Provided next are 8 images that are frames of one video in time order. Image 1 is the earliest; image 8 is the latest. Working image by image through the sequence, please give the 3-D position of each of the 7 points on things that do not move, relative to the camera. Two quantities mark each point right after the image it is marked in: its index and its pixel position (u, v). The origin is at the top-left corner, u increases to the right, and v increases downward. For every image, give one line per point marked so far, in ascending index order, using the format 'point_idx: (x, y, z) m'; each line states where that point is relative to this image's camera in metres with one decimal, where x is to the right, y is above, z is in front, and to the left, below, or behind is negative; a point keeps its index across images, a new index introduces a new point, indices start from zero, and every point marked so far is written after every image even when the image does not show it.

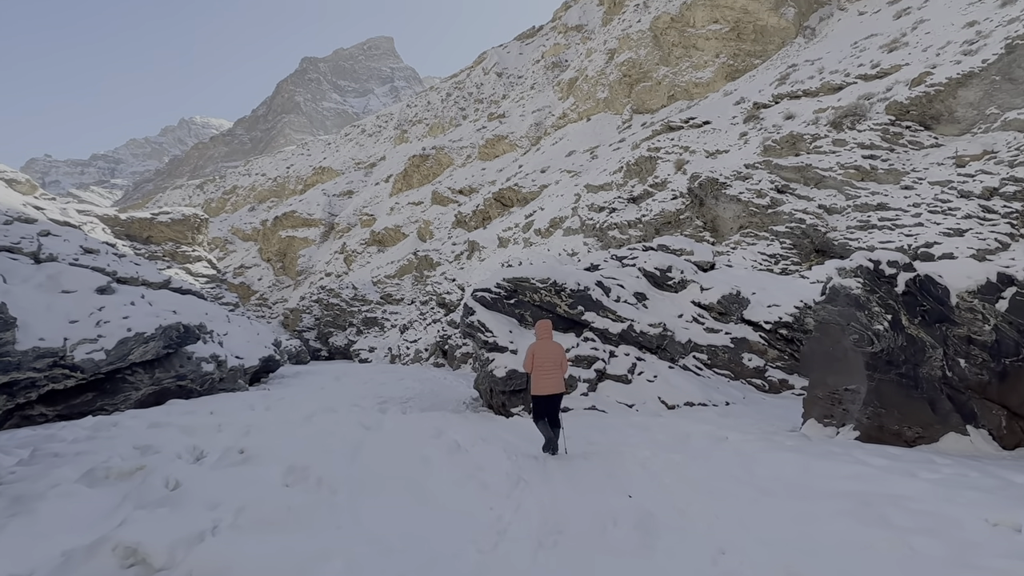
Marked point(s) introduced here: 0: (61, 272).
0: (-6.3, +0.2, +9.3) m
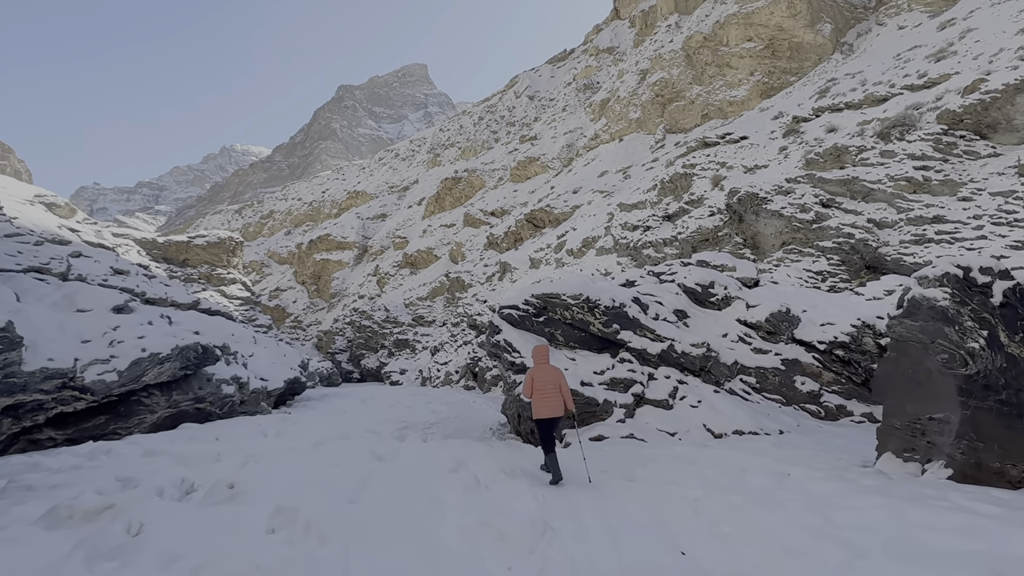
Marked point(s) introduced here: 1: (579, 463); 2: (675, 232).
0: (-5.9, -0.1, +9.1) m
1: (+0.5, -1.3, +4.8) m
2: (+4.7, +1.6, +19.6) m
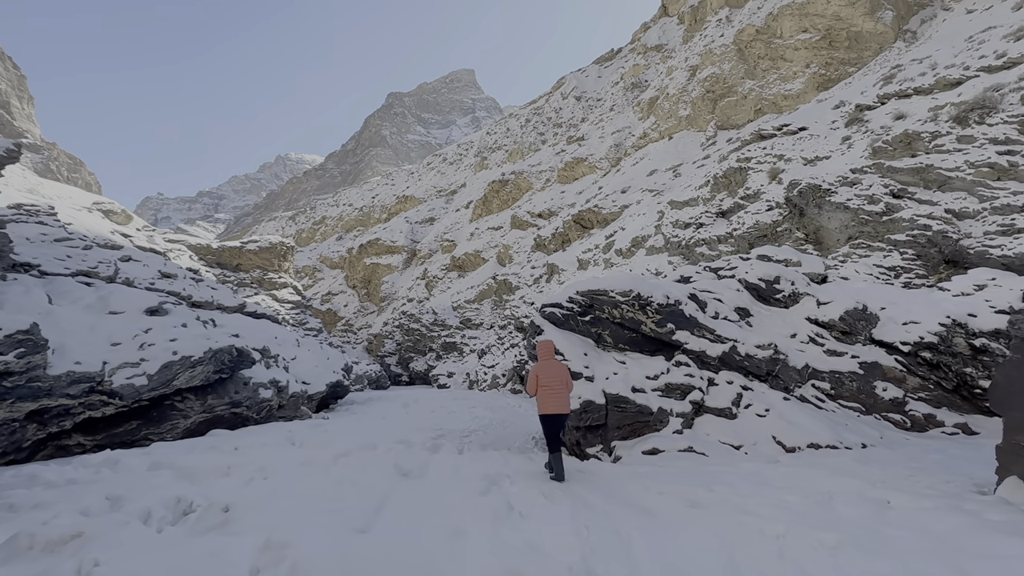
0: (-5.3, -0.1, +8.9) m
1: (+0.7, -1.2, +4.2) m
2: (+6.0, +1.6, +18.6) m
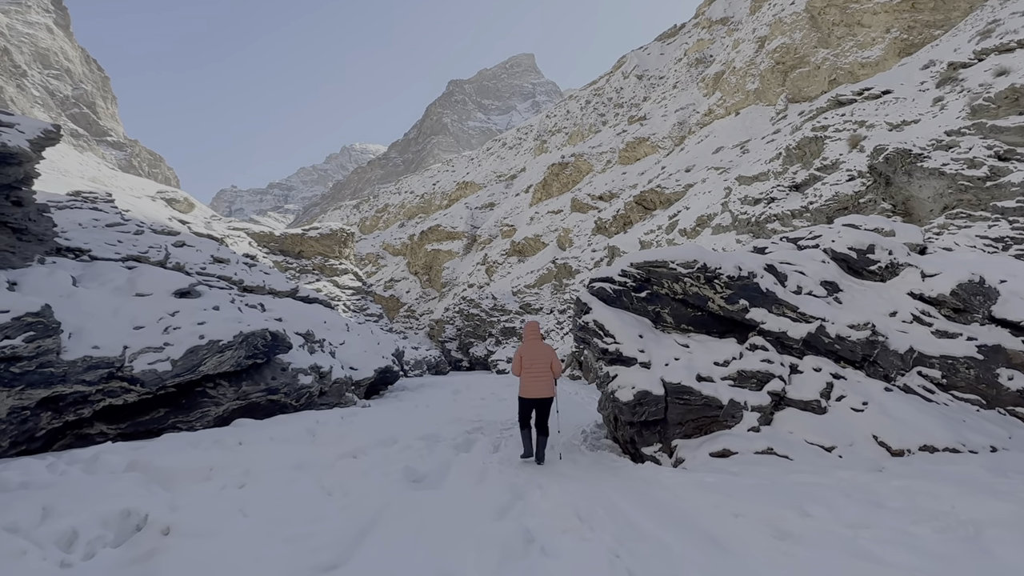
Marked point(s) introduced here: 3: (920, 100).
0: (-4.7, +0.2, +8.5) m
1: (+0.9, -1.0, +3.3) m
2: (+7.5, +2.2, +17.1) m
3: (+11.2, +5.2, +18.4) m
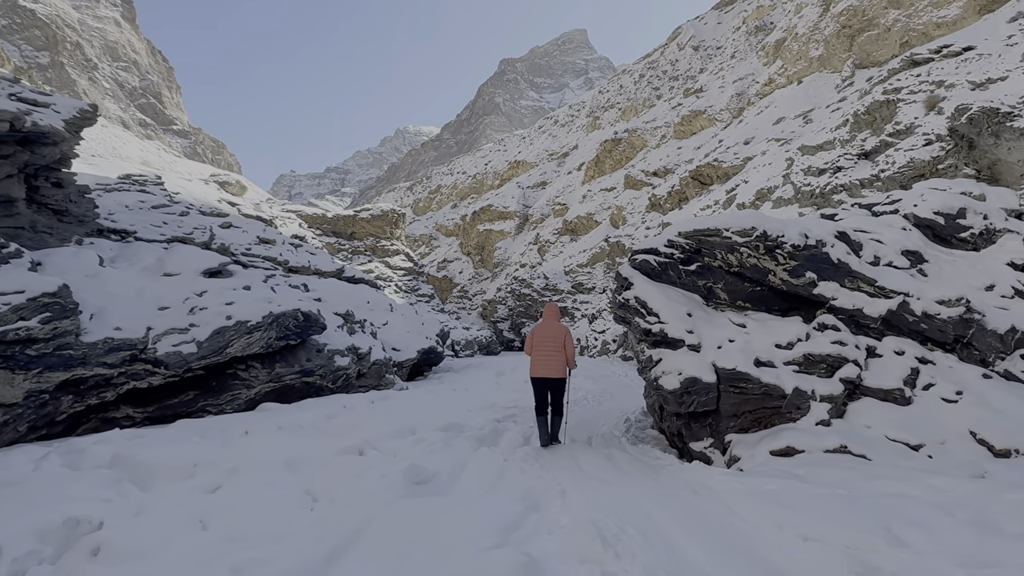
0: (-4.2, +0.4, +8.3) m
1: (+1.0, -0.9, +2.7) m
2: (+8.6, +2.8, +15.9) m
3: (+12.4, +5.8, +16.8) m
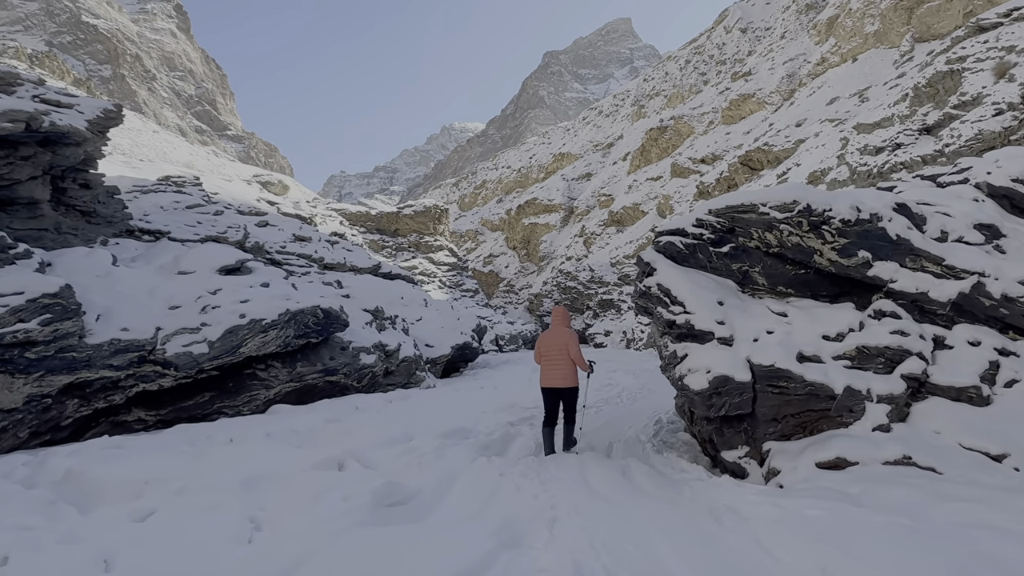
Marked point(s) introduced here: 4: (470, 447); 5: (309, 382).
0: (-3.9, +0.4, +8.1) m
1: (+0.9, -0.8, +2.1) m
2: (+9.3, +3.1, +14.7) m
3: (+13.1, +6.3, +15.3) m
4: (-0.2, -0.9, +3.8) m
5: (-2.5, -1.2, +8.3) m
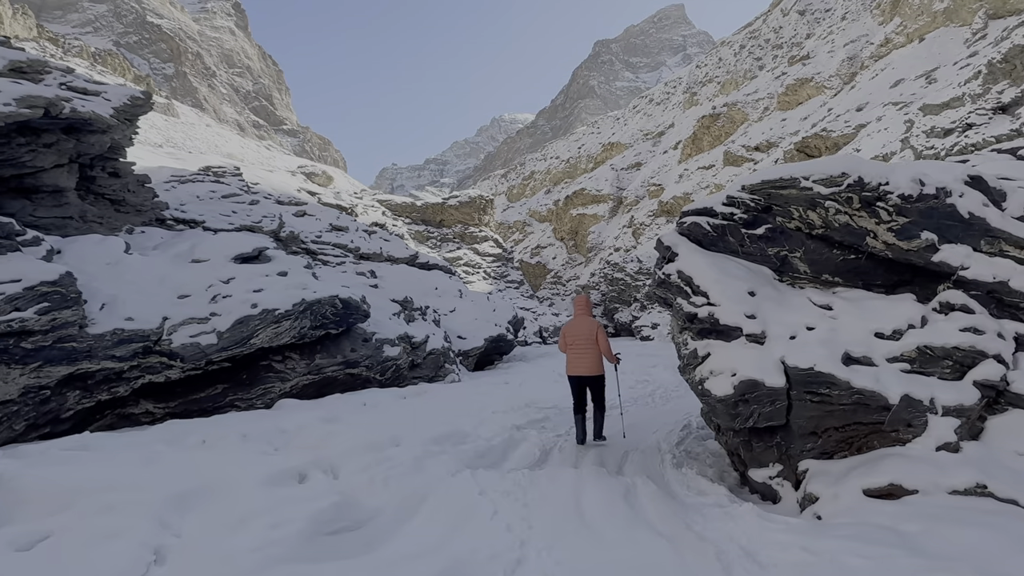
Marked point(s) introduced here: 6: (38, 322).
0: (-3.6, +0.5, +7.9) m
1: (+0.7, -0.8, +1.6) m
2: (+10.1, +3.3, +13.5) m
3: (+13.9, +6.4, +13.8) m
4: (-0.3, -0.8, +3.3) m
5: (-2.2, -1.0, +8.0) m
6: (-3.7, -0.3, +5.3) m
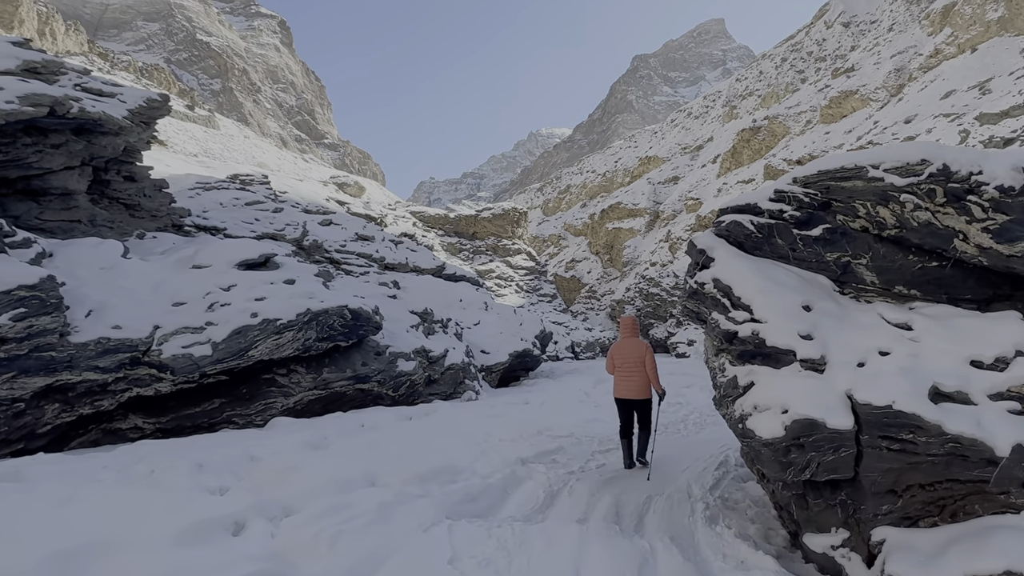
0: (-3.4, +0.5, +7.5) m
1: (+0.6, -0.8, +0.9) m
2: (+10.6, +2.9, +12.4) m
3: (+14.5, +6.0, +12.6) m
4: (-0.3, -0.9, +2.7) m
5: (-2.0, -1.1, +7.5) m
6: (-3.6, -0.3, +4.9) m
